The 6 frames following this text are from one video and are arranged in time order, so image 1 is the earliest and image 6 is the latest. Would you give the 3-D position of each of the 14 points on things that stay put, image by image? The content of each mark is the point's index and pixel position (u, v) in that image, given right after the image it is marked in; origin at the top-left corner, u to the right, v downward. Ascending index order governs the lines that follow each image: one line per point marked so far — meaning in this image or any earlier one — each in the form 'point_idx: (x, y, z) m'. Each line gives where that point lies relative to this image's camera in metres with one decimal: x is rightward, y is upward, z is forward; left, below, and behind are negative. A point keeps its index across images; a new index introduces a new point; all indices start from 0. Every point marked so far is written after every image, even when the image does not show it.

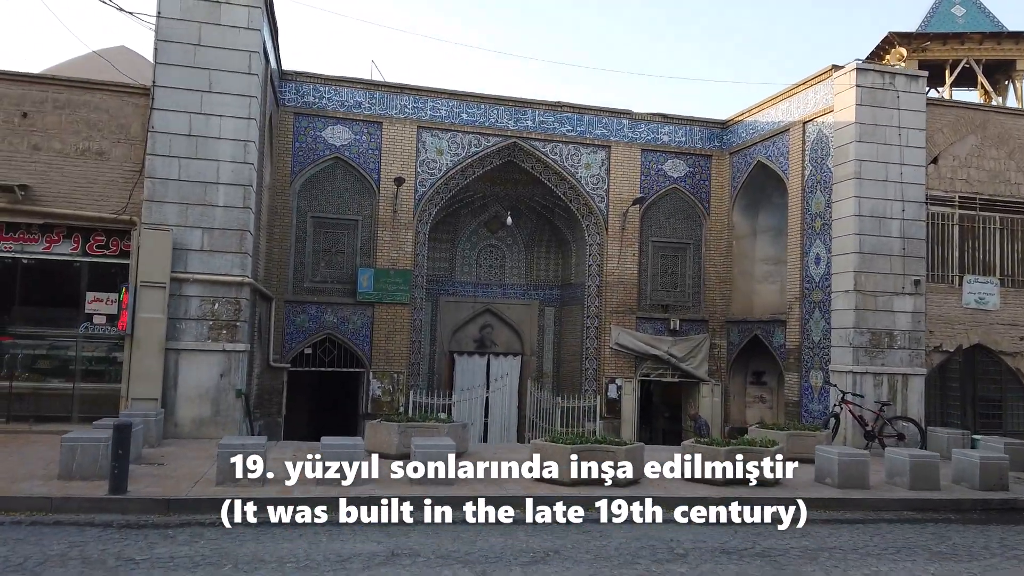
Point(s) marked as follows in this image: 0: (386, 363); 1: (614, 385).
0: (-2.0, -1.2, +12.1) m
1: (+1.8, -1.7, +12.9) m
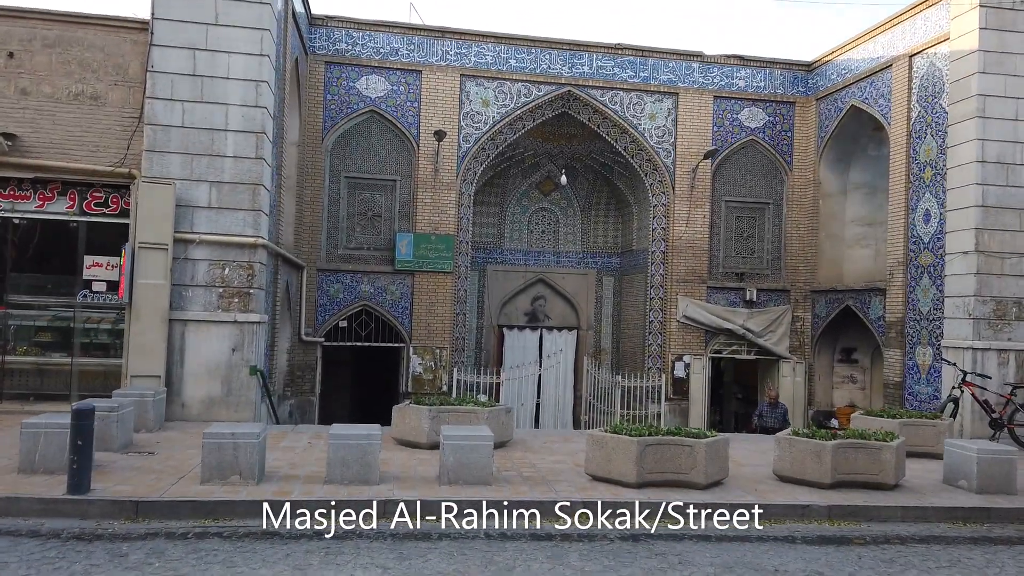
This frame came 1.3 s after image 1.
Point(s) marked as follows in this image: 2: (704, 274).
0: (-1.2, -0.7, +11.0) m
1: (+2.6, -1.1, +11.5) m
2: (+3.0, +0.2, +11.6) m
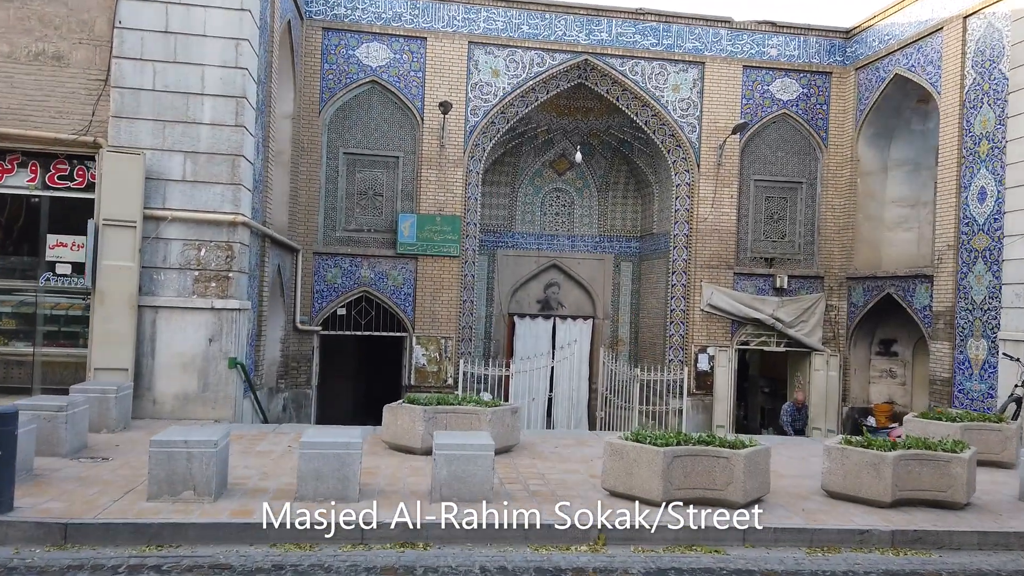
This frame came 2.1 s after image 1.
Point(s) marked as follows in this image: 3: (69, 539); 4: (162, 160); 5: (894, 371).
0: (-1.1, -0.5, +10.2) m
1: (+2.8, -0.9, +10.7) m
2: (+3.2, +0.4, +10.8) m
3: (-2.2, -1.3, +3.7) m
4: (-3.1, +1.1, +6.6) m
5: (+5.4, -1.2, +10.6) m
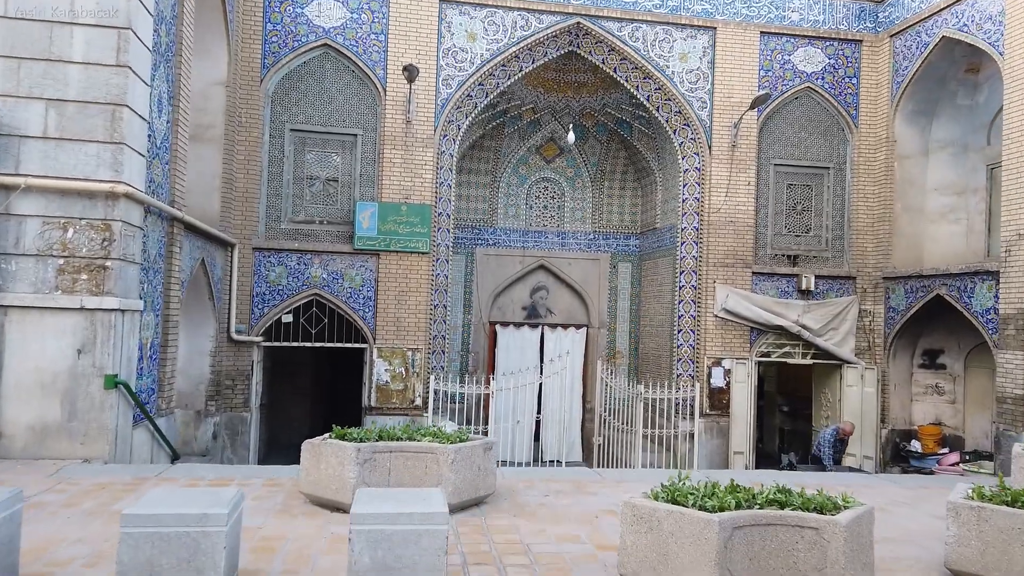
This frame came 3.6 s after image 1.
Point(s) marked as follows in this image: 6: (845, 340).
0: (-1.3, -0.6, +8.5) m
1: (+2.5, -1.0, +9.1) m
2: (+2.9, +0.4, +9.2) m
3: (-2.3, -1.1, +2.0) m
4: (-3.3, +1.2, +4.9) m
5: (+5.2, -1.2, +9.0) m
6: (+4.1, -0.6, +9.3) m
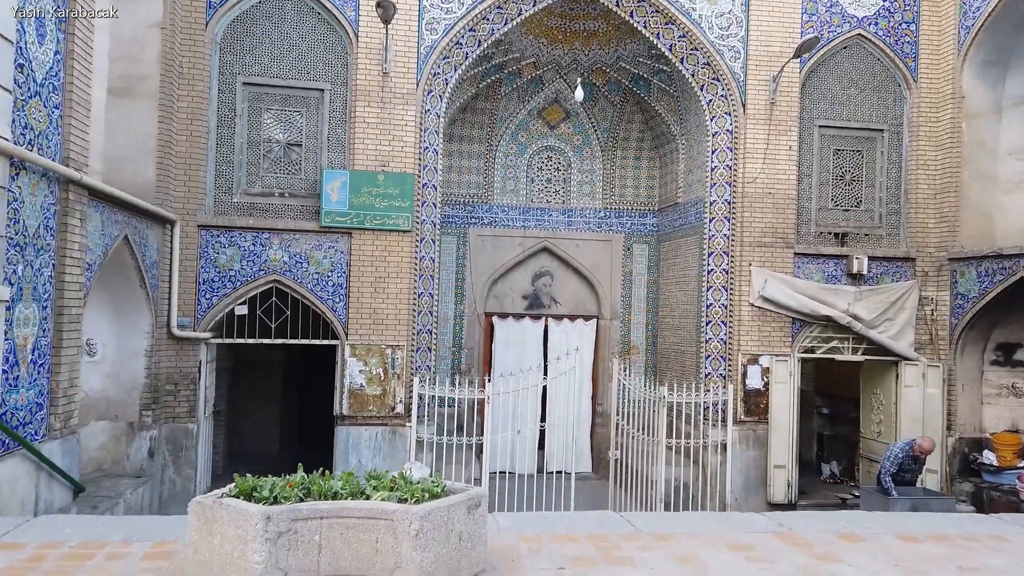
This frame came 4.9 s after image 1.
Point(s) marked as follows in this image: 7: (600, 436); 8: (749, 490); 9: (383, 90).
0: (-1.3, -0.4, +7.1) m
1: (+2.5, -0.8, +7.7) m
2: (+2.9, +0.6, +7.8) m
3: (-2.3, -1.1, +0.6) m
4: (-3.3, +1.3, +3.5) m
5: (+5.2, -1.0, +7.6) m
6: (+4.1, -0.5, +7.9) m
7: (+1.1, -1.8, +9.1) m
8: (+2.4, -2.1, +7.6) m
9: (-1.2, +1.9, +7.2) m
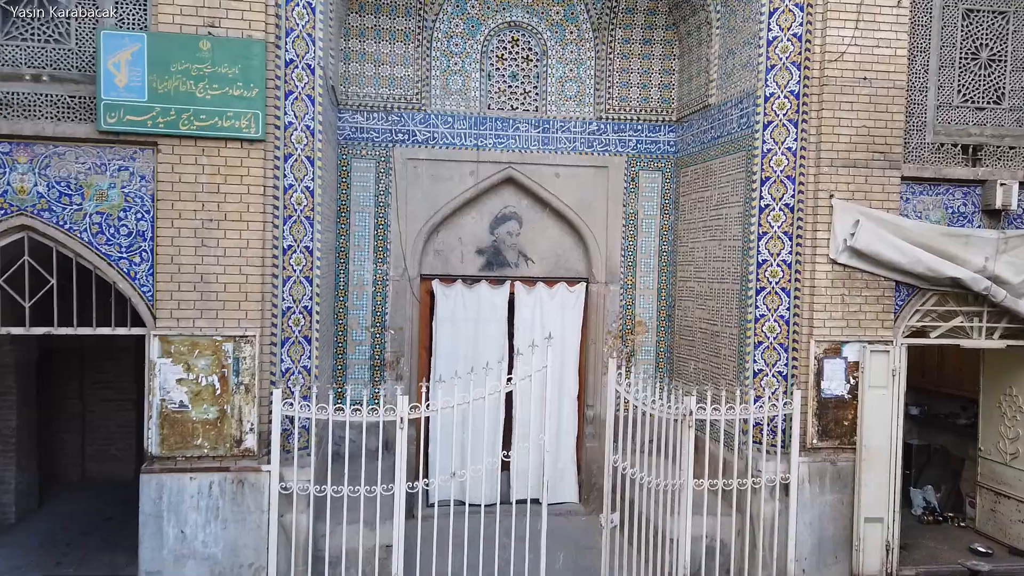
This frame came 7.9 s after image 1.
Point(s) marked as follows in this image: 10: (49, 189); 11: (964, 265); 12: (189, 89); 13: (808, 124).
0: (-1.8, -0.1, +4.2) m
1: (+2.1, -0.5, +4.8) m
2: (+2.5, +0.9, +4.8) m
3: (-2.7, -1.2, -2.3) m
4: (-3.7, +1.3, +0.4) m
5: (+4.8, -0.7, +4.7) m
6: (+3.7, -0.1, +5.0) m
7: (+0.6, -1.4, +6.2) m
8: (+2.0, -1.7, +4.8) m
9: (-1.7, +2.2, +4.1) m
10: (-2.5, +0.6, +4.1) m
11: (+2.9, +0.2, +4.8) m
12: (-1.8, +1.1, +4.1) m
13: (+1.9, +1.0, +4.8) m
